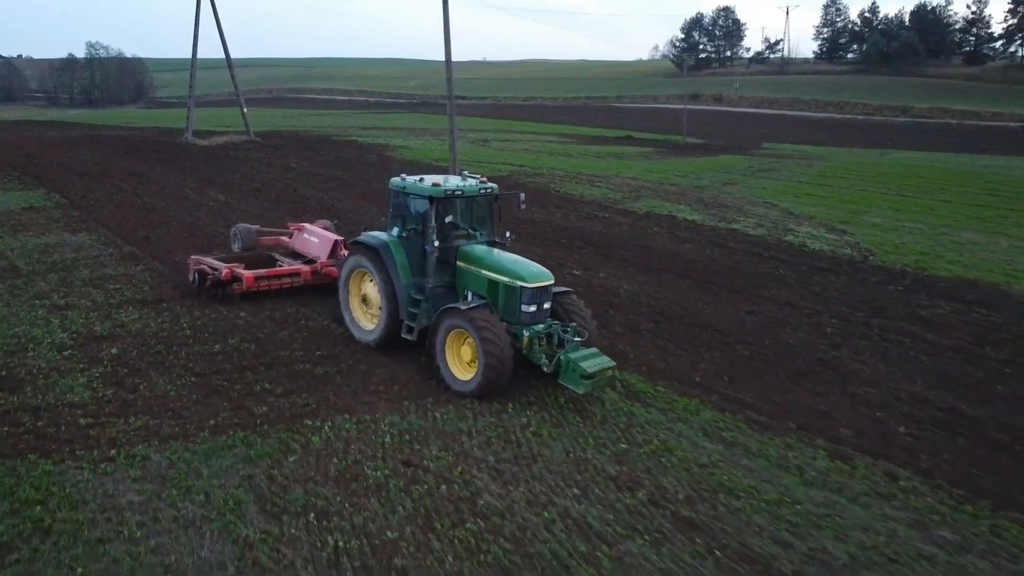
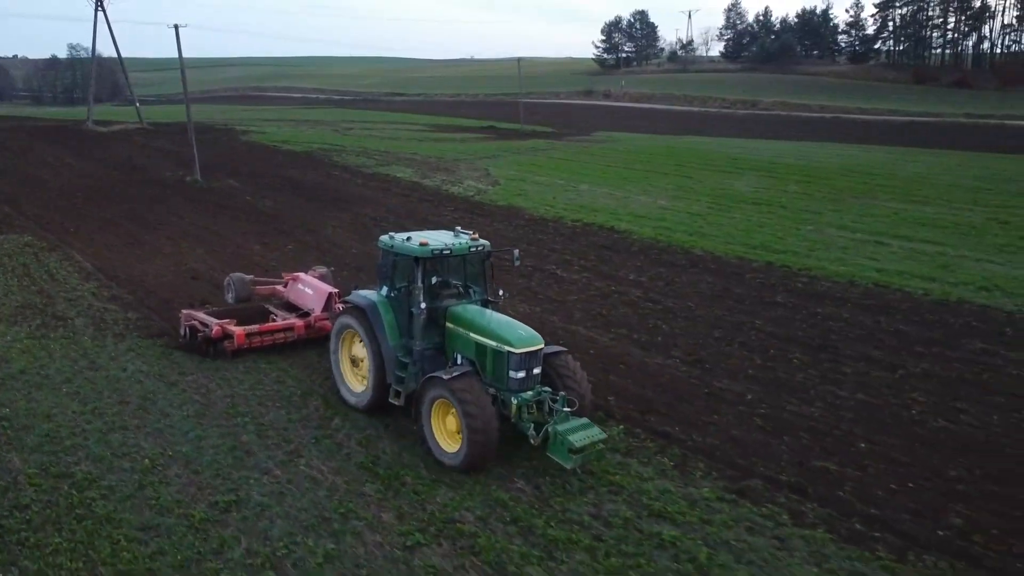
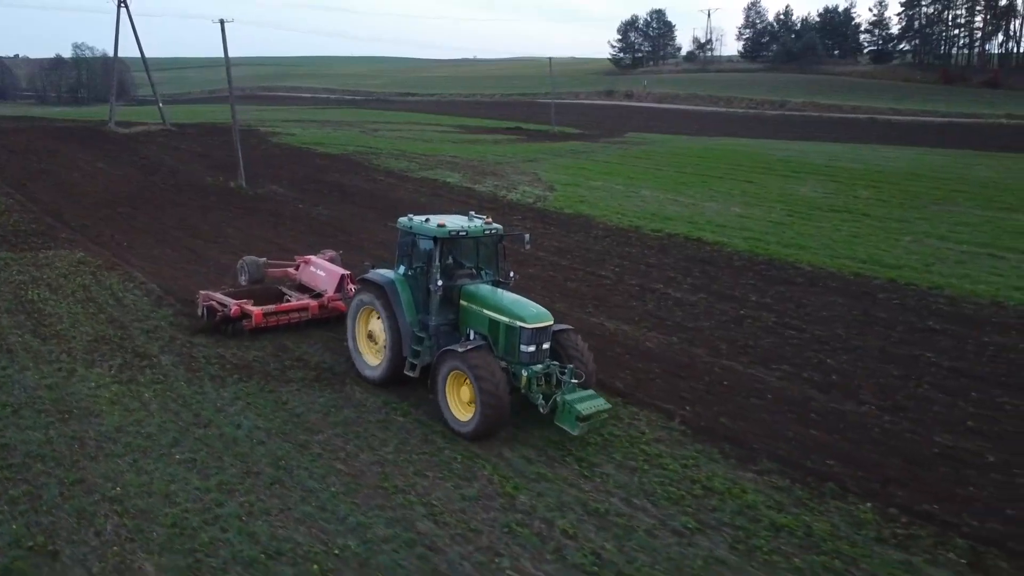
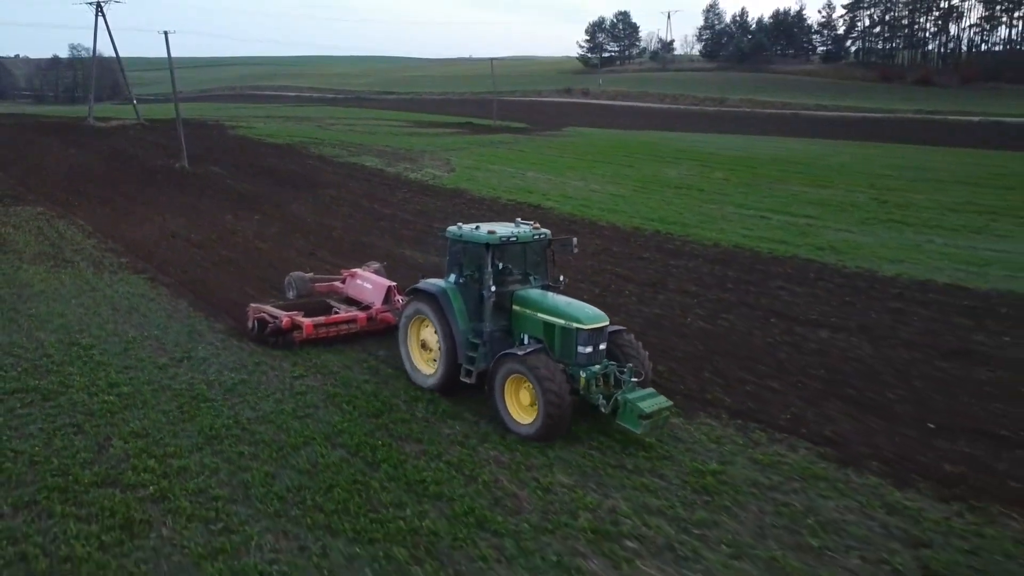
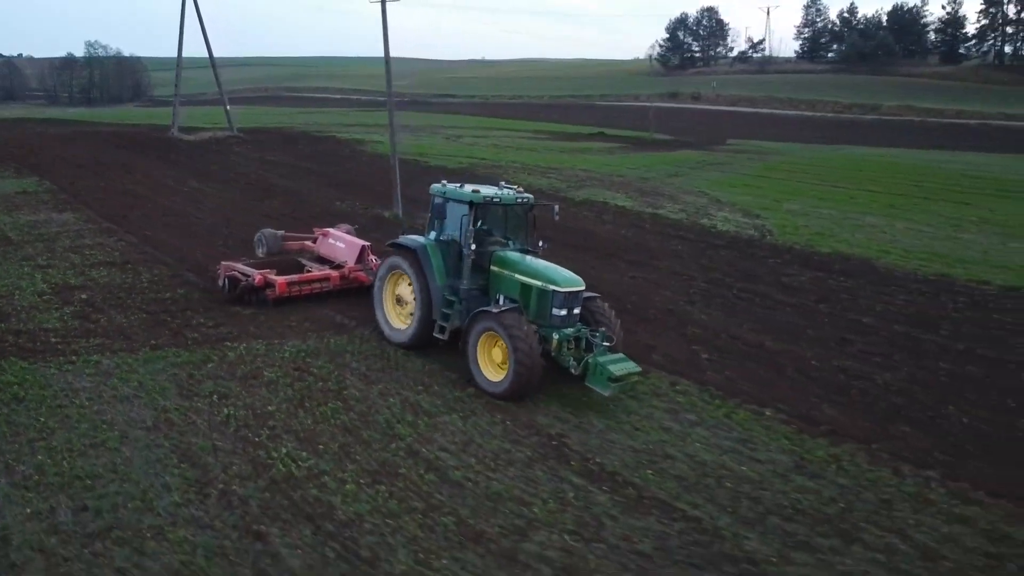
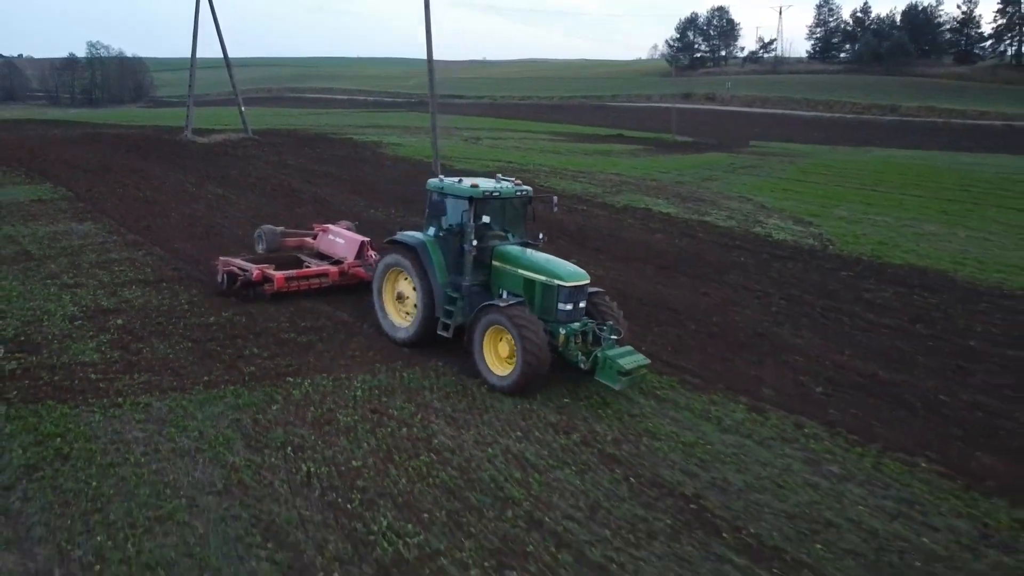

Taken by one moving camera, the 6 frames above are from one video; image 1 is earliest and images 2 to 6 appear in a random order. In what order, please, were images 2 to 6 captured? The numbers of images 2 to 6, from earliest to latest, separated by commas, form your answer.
6, 5, 3, 2, 4
